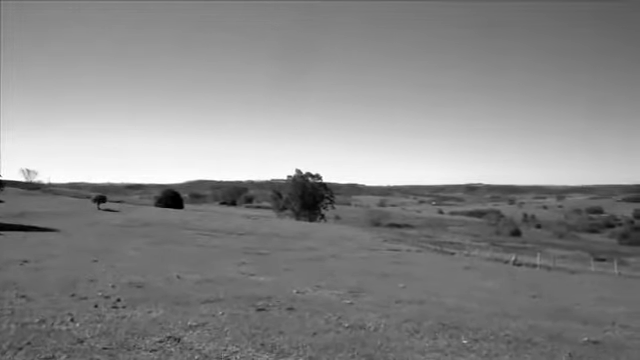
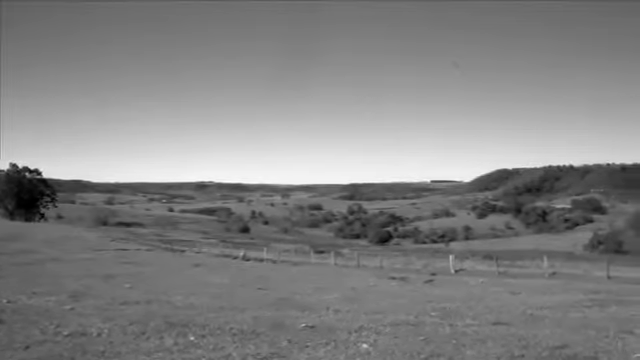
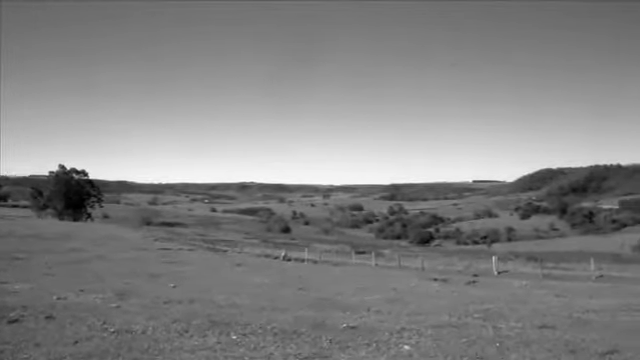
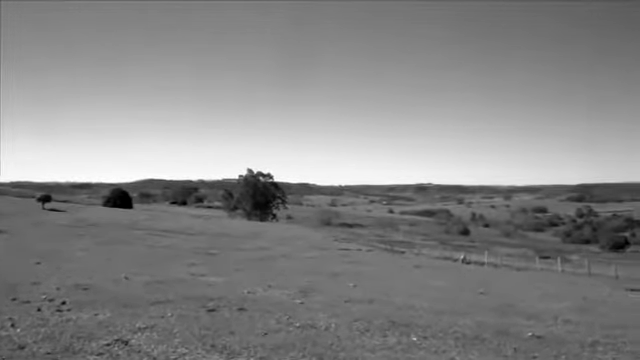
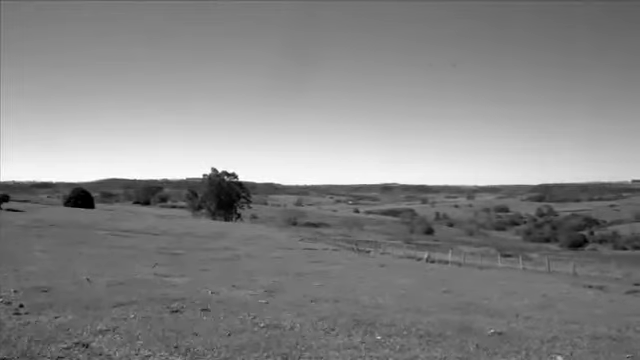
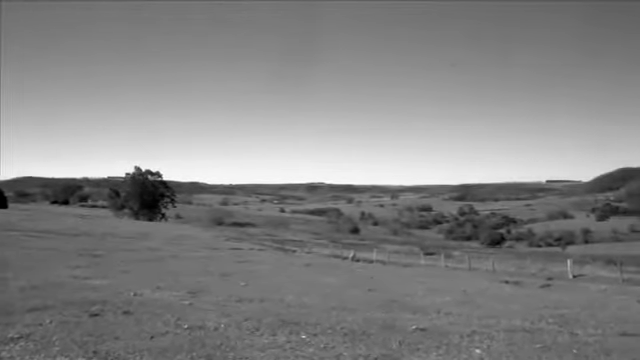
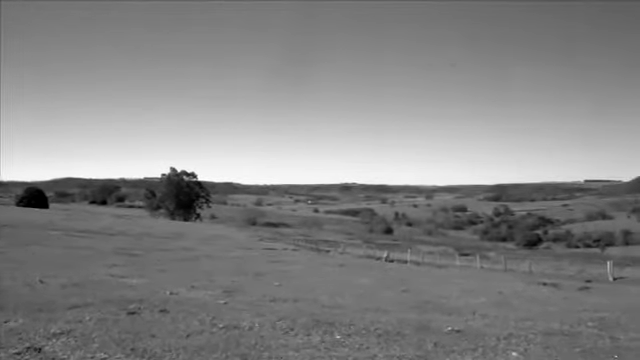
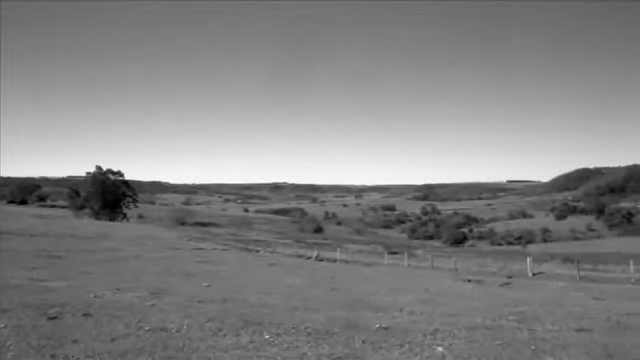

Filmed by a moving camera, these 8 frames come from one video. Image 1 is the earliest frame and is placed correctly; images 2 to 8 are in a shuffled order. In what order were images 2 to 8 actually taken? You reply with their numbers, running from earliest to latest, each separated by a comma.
4, 5, 7, 6, 8, 3, 2
